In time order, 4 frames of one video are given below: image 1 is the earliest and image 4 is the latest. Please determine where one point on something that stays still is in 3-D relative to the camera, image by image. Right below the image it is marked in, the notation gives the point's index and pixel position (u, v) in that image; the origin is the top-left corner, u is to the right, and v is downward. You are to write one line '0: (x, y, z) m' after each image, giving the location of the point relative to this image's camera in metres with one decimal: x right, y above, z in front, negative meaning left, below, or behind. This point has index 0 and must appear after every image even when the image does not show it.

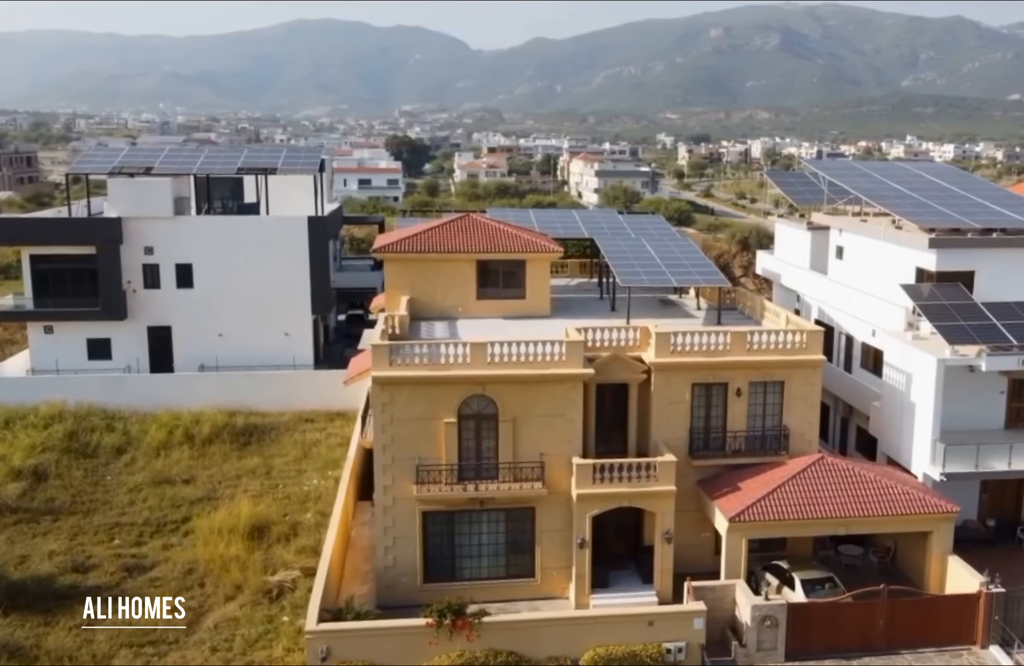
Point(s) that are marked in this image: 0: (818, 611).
0: (+5.6, -5.1, +19.6) m
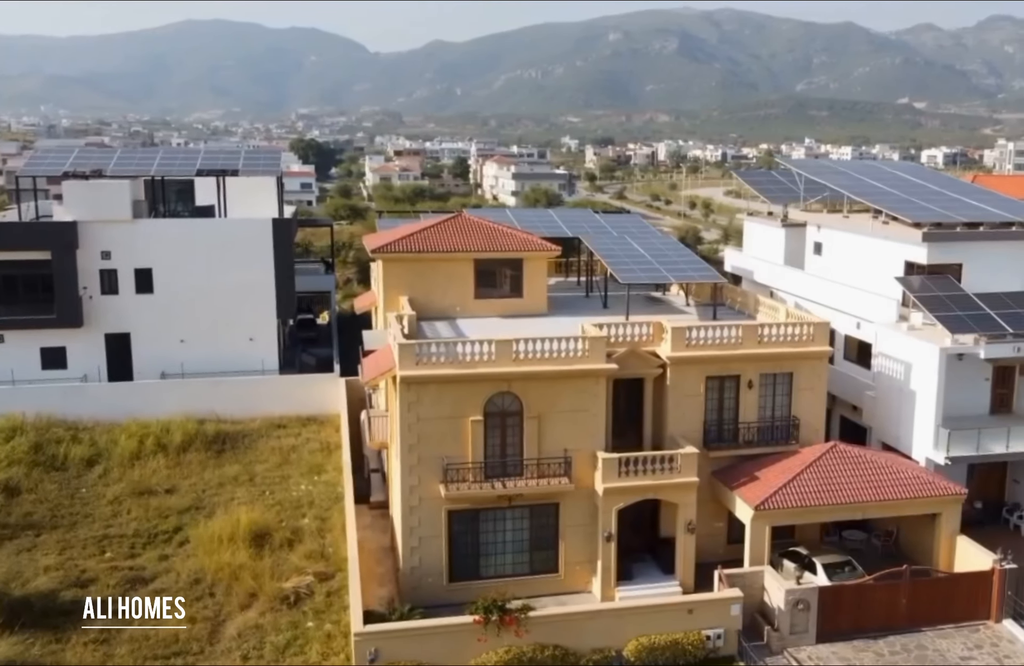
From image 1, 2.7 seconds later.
0: (+6.3, -4.9, +20.2) m
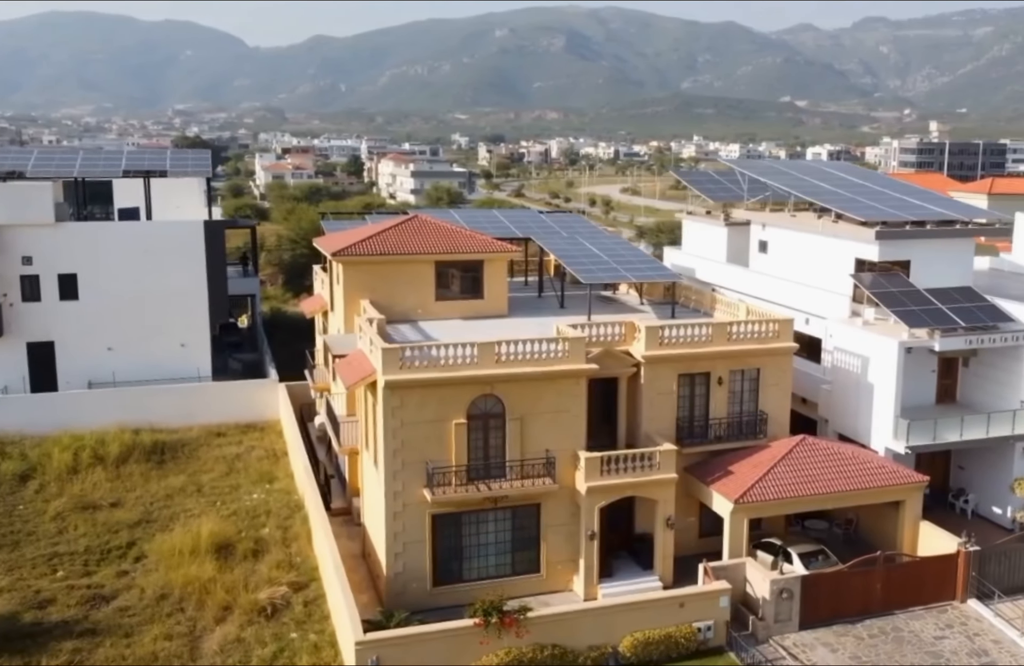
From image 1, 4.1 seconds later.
0: (+6.1, -4.9, +20.9) m
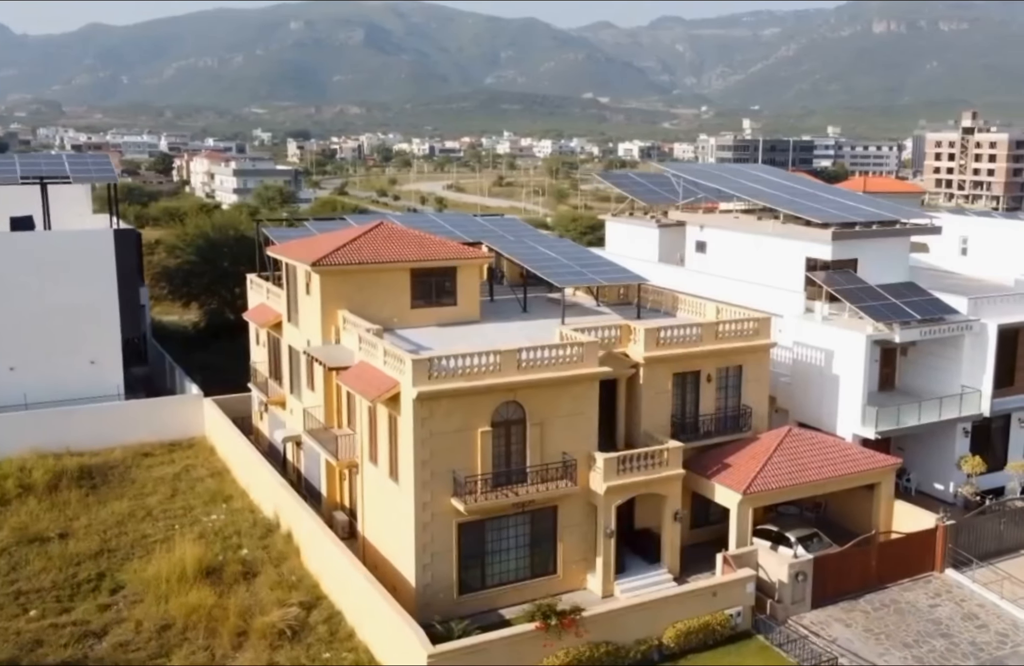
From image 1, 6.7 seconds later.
0: (+6.7, -4.8, +22.5) m
